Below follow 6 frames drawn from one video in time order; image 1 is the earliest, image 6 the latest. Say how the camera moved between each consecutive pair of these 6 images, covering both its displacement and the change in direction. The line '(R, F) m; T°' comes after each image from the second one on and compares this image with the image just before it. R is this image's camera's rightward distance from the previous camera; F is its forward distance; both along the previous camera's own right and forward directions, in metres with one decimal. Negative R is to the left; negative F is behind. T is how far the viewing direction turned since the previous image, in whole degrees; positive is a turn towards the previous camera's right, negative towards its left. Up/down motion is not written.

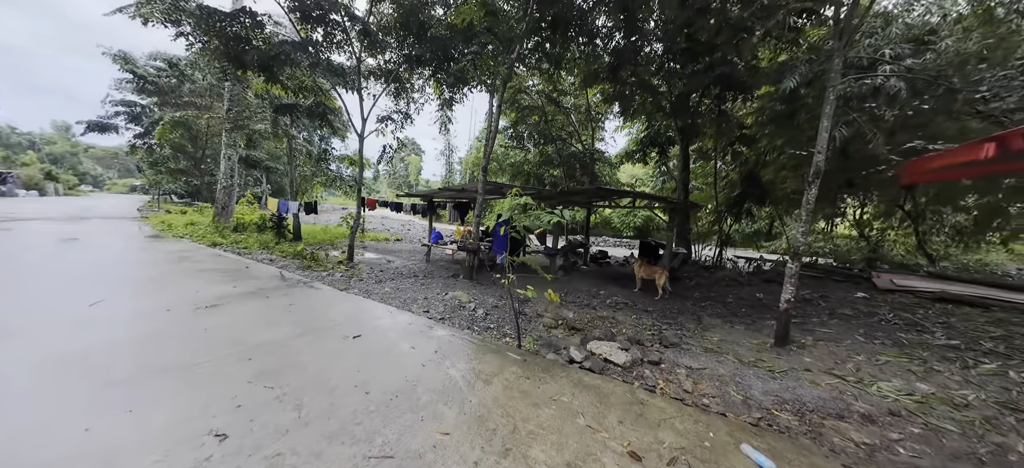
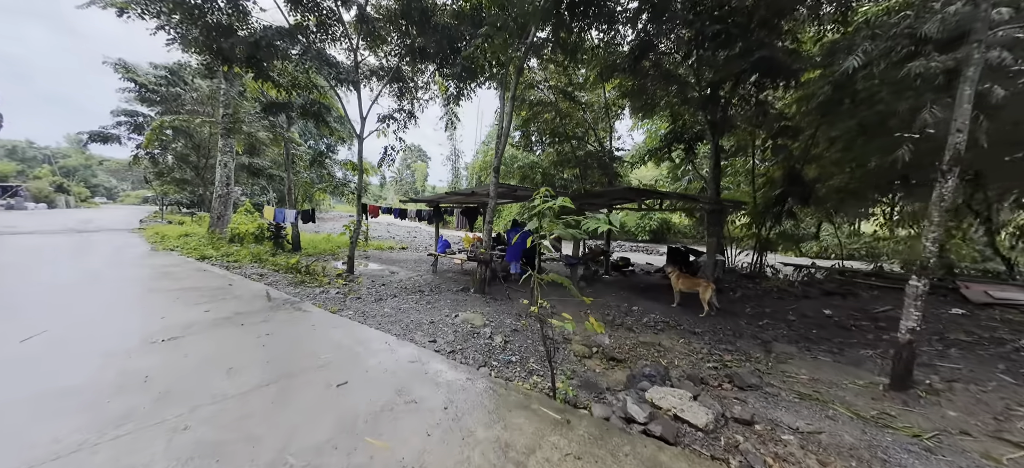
(-0.2, +0.8) m; -1°
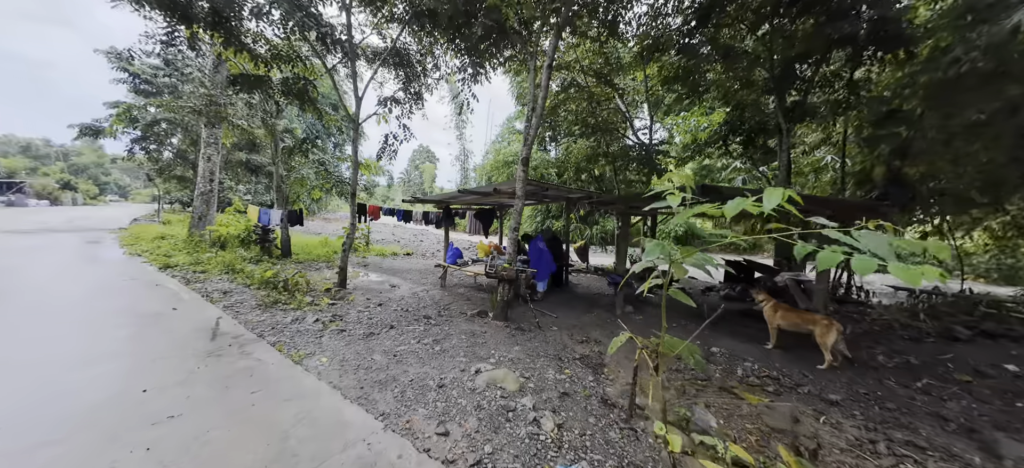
(-0.4, +1.3) m; -1°
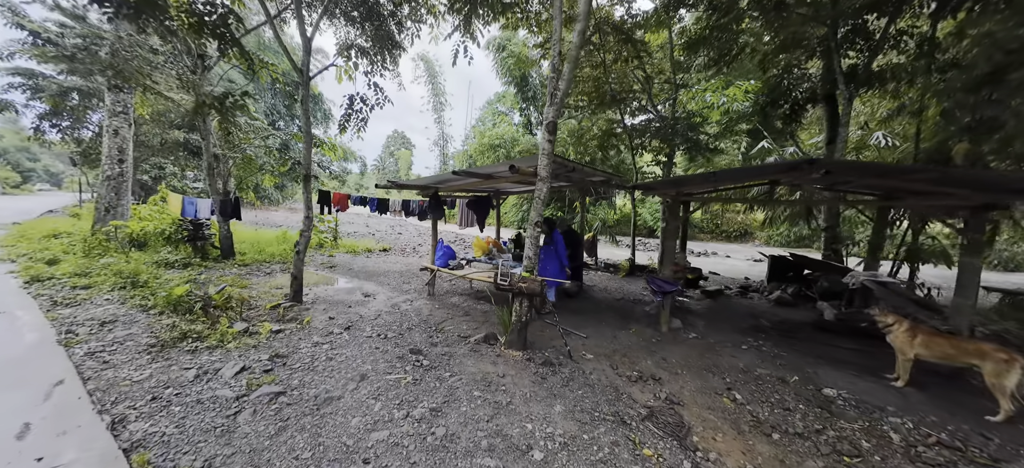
(-0.4, +1.4) m; +4°
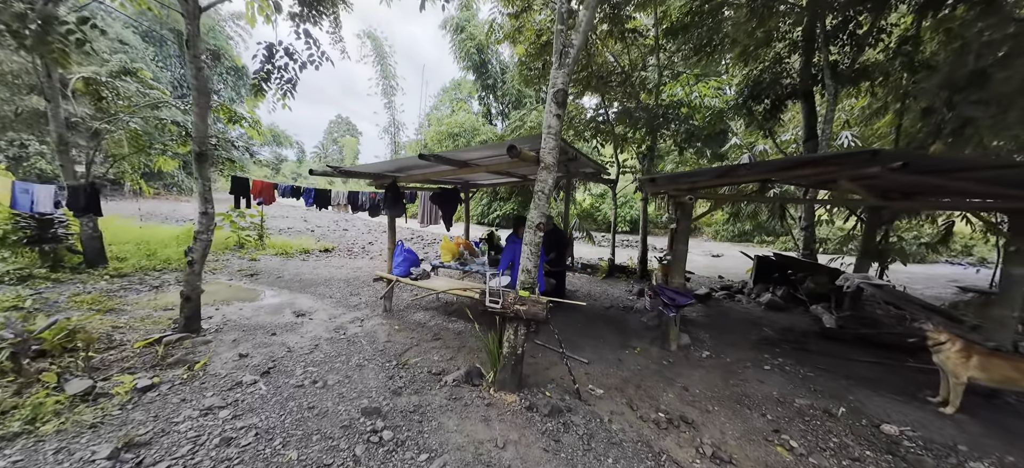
(-0.3, +0.9) m; +8°
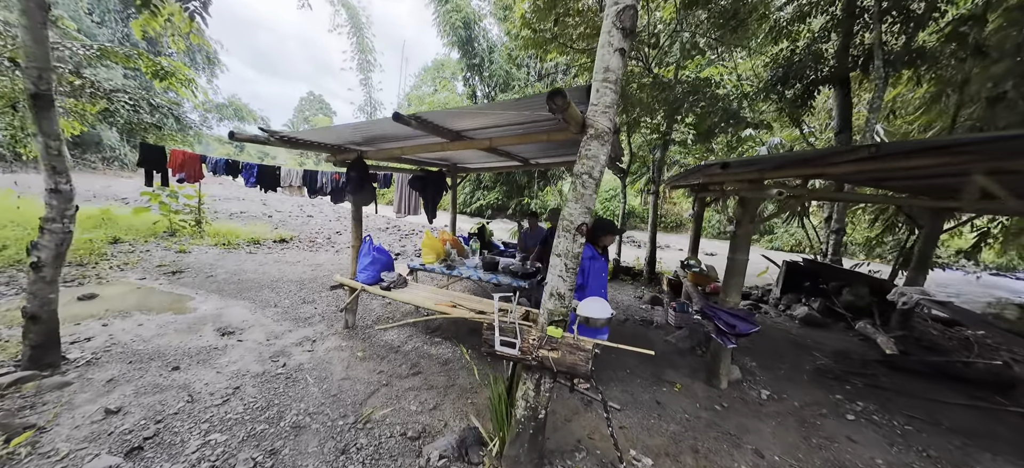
(-0.2, +0.9) m; +4°
